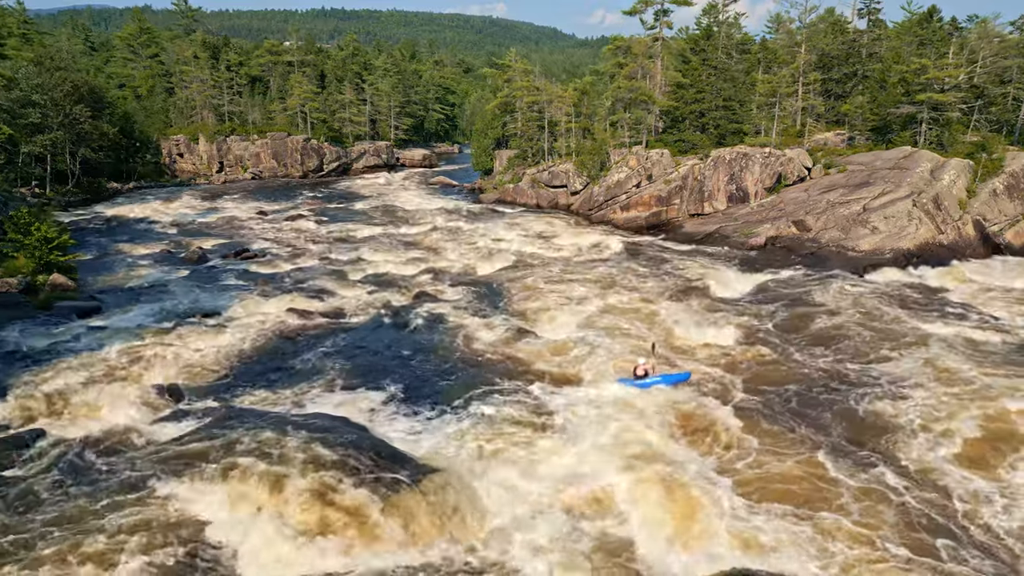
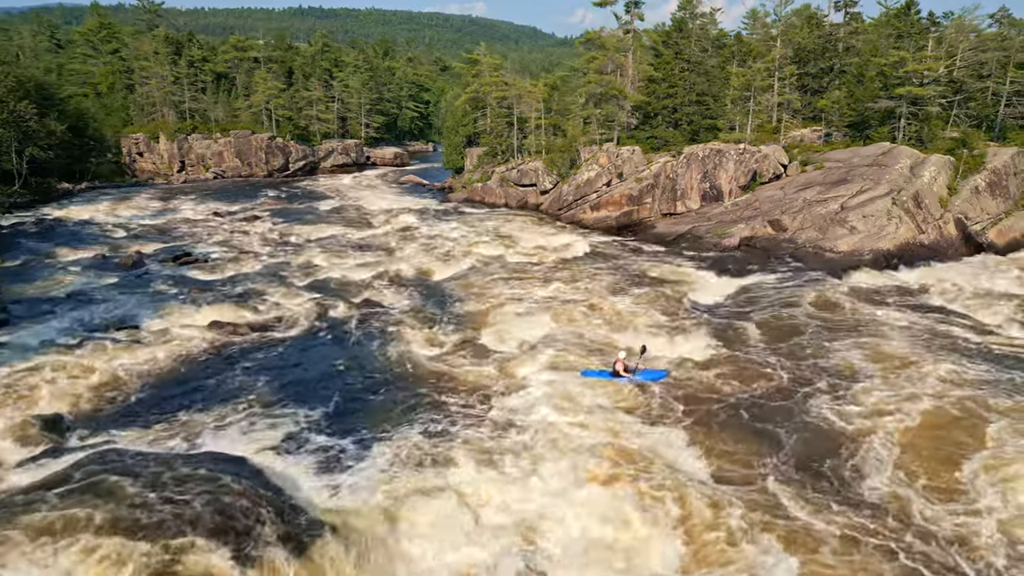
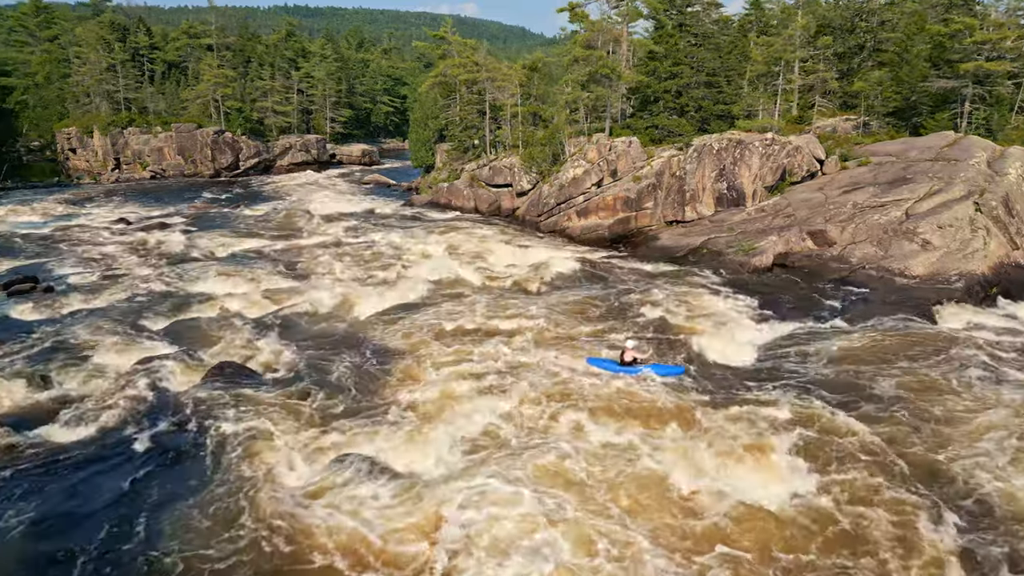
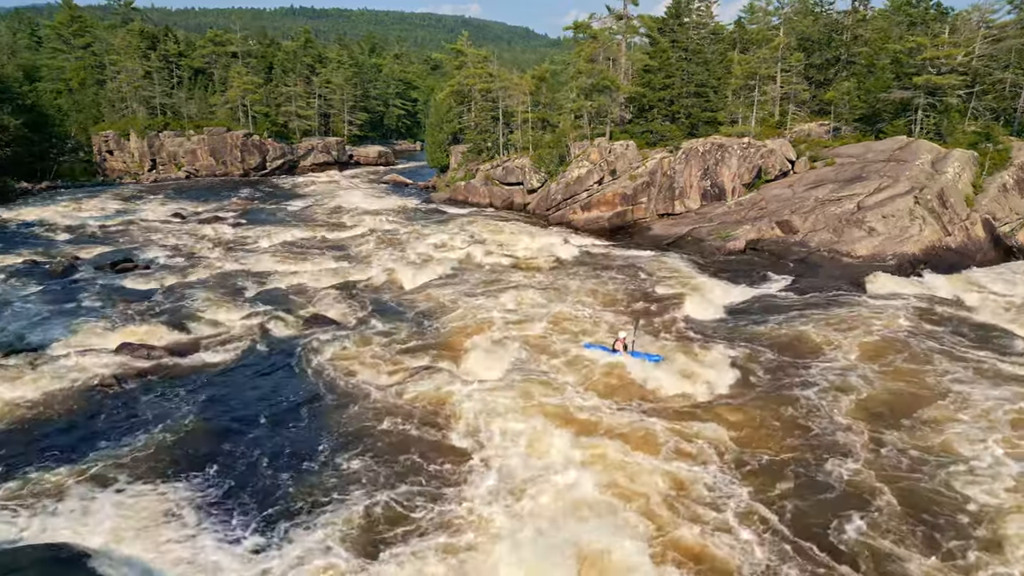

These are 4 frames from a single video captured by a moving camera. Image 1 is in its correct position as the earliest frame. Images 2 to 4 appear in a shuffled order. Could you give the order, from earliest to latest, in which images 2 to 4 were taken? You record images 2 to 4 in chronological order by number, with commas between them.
2, 4, 3
